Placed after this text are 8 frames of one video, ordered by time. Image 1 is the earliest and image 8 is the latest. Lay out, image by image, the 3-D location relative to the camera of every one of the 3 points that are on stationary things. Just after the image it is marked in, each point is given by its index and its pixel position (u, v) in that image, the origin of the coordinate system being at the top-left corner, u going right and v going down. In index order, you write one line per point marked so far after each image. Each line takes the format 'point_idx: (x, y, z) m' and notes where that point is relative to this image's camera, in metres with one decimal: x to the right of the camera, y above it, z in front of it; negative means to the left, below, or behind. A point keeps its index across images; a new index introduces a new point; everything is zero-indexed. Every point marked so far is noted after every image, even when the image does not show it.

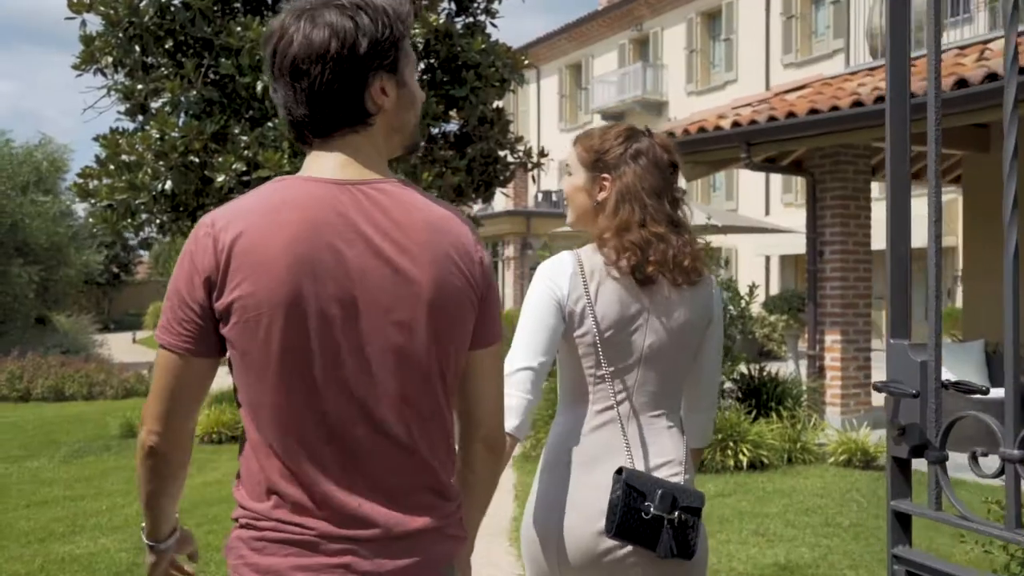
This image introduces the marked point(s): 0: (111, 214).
0: (-4.2, +0.8, +11.2) m
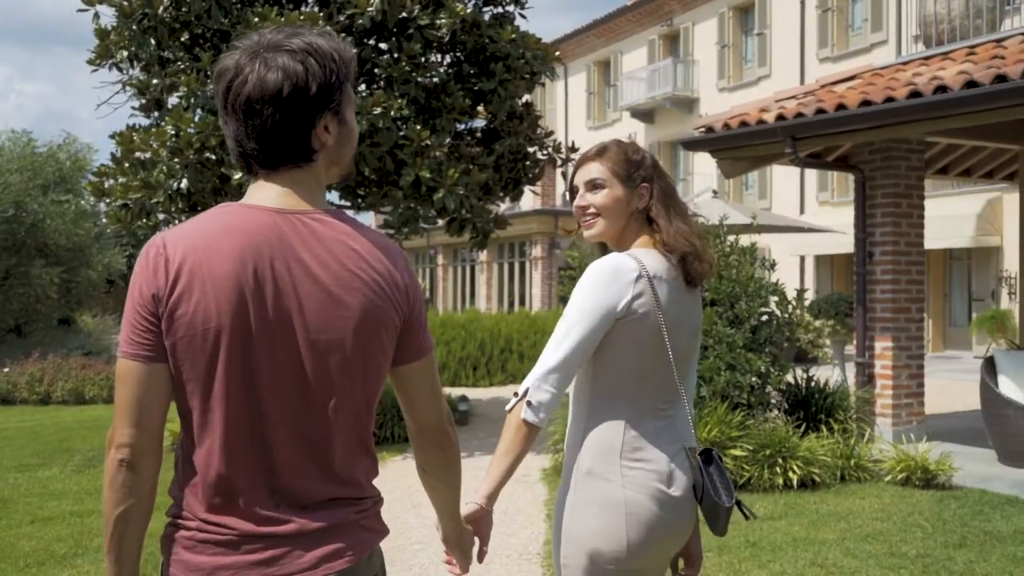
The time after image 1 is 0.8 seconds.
0: (-3.9, +0.7, +10.7) m
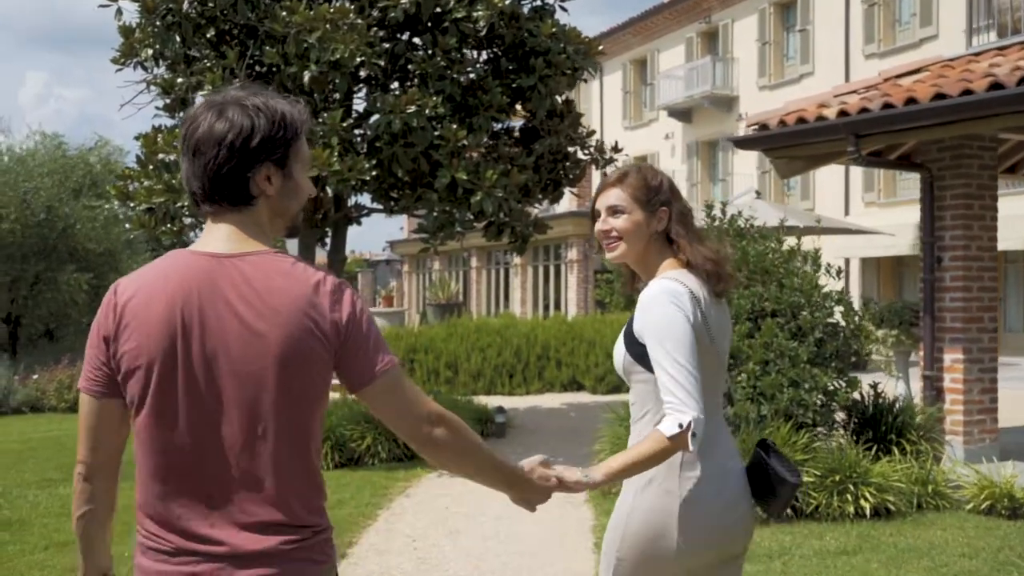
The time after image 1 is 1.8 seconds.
0: (-3.5, +0.7, +10.3) m
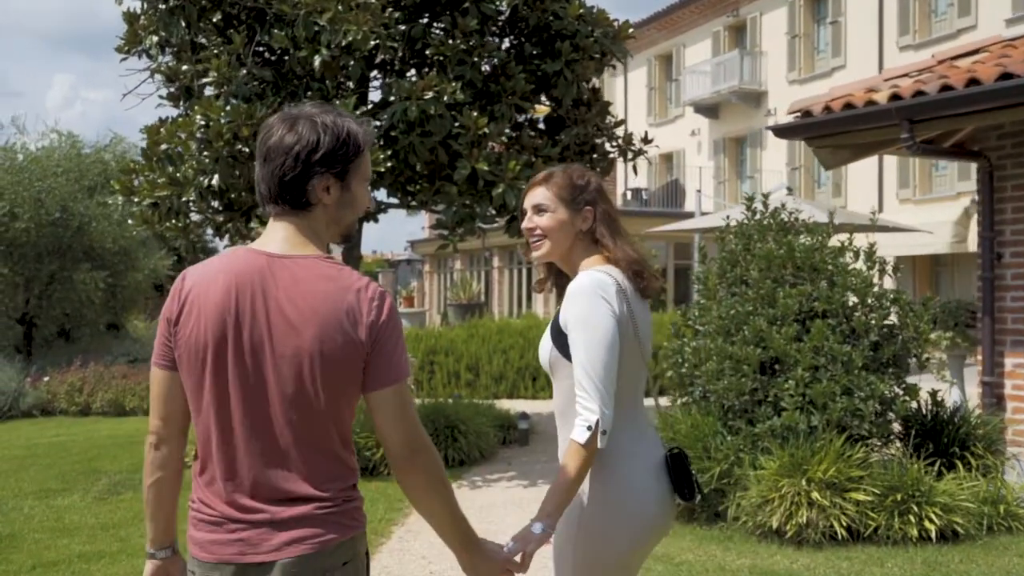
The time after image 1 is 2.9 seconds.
0: (-3.3, +0.7, +9.7) m
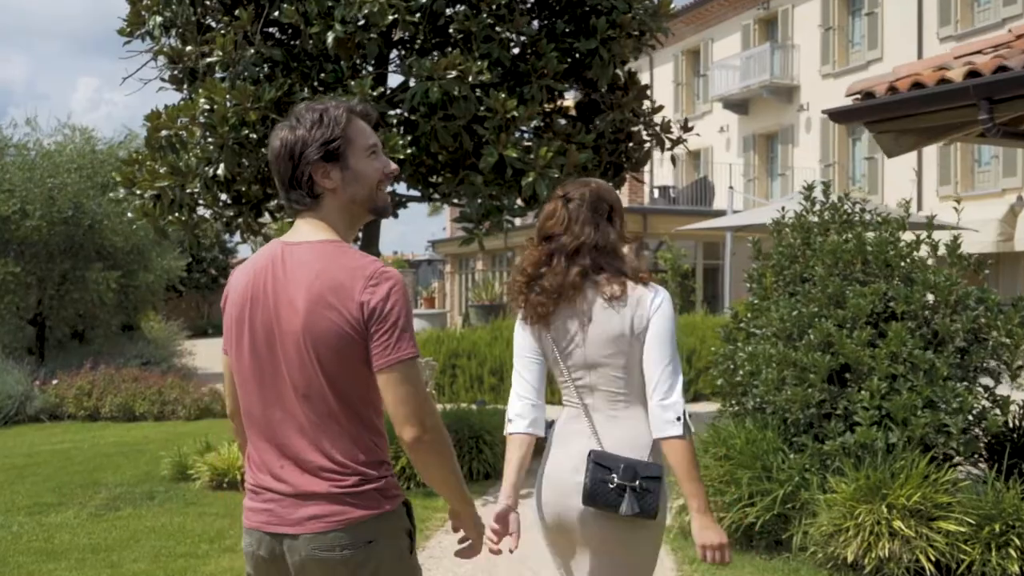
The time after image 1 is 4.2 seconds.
0: (-3.0, +0.7, +9.0) m
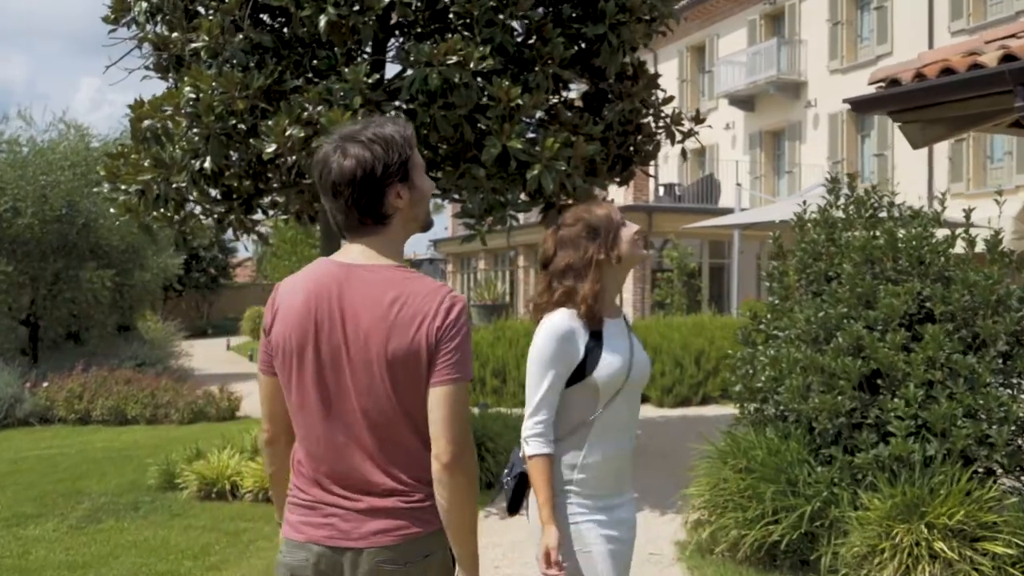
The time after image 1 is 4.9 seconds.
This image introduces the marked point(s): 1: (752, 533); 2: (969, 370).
0: (-3.0, +0.7, +8.5) m
1: (+1.3, -1.3, +5.8) m
2: (+2.3, -0.4, +5.5) m
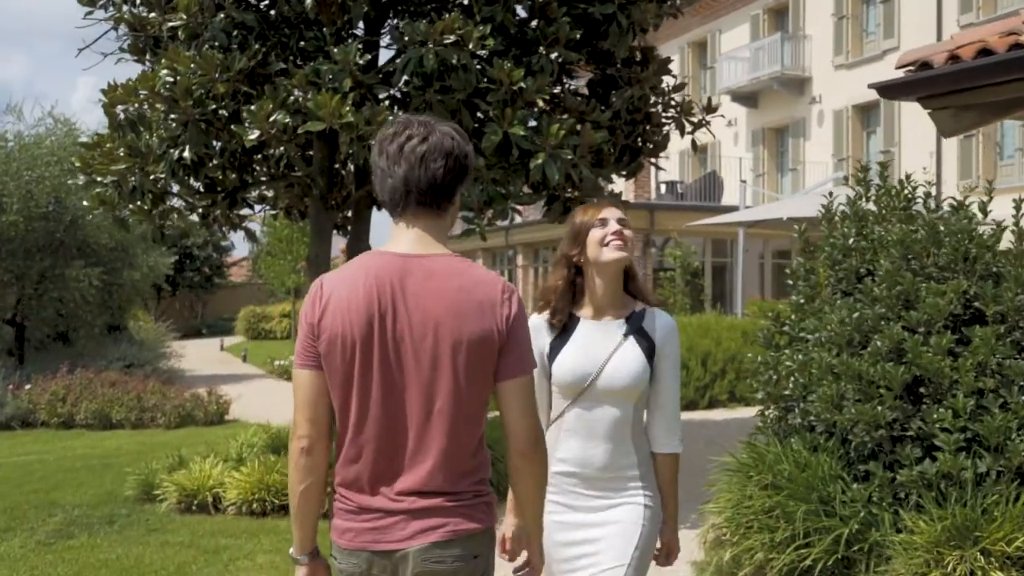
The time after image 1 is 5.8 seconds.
0: (-3.0, +0.7, +7.9) m
1: (+1.3, -1.3, +5.3) m
2: (+2.4, -0.4, +4.9) m
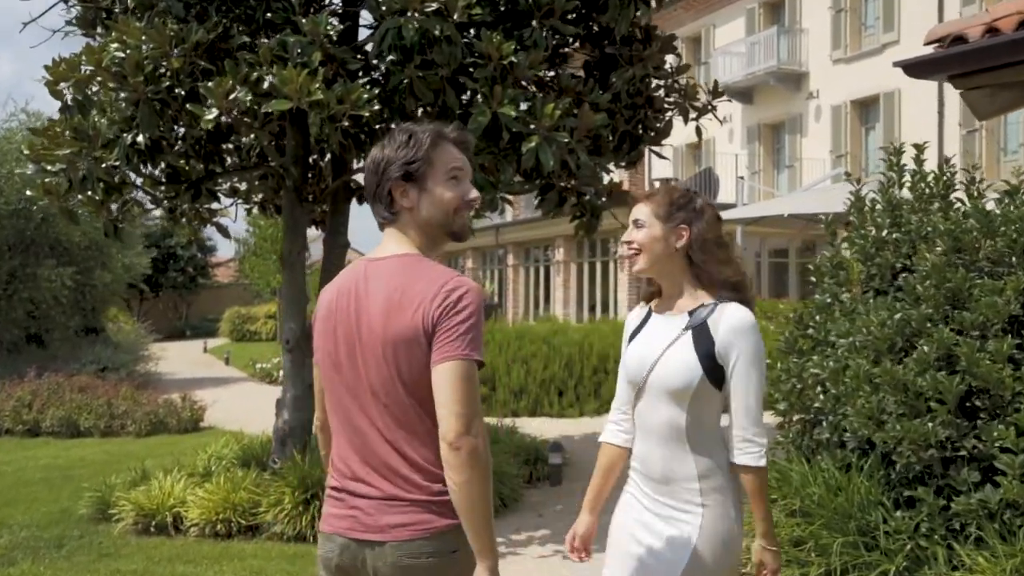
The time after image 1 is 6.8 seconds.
0: (-3.1, +0.7, +7.2) m
1: (+1.3, -1.3, +4.6) m
2: (+2.3, -0.4, +4.2) m
